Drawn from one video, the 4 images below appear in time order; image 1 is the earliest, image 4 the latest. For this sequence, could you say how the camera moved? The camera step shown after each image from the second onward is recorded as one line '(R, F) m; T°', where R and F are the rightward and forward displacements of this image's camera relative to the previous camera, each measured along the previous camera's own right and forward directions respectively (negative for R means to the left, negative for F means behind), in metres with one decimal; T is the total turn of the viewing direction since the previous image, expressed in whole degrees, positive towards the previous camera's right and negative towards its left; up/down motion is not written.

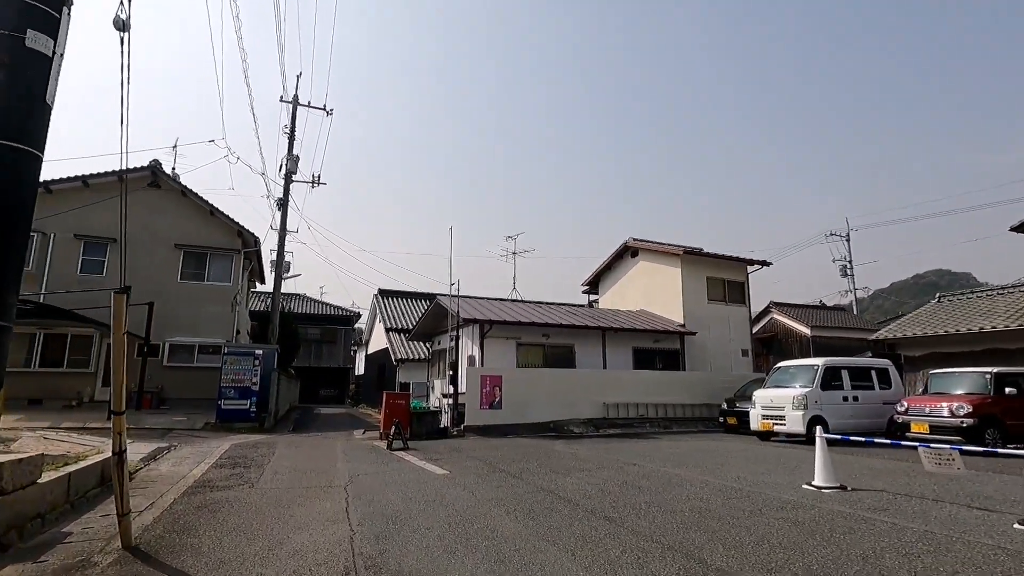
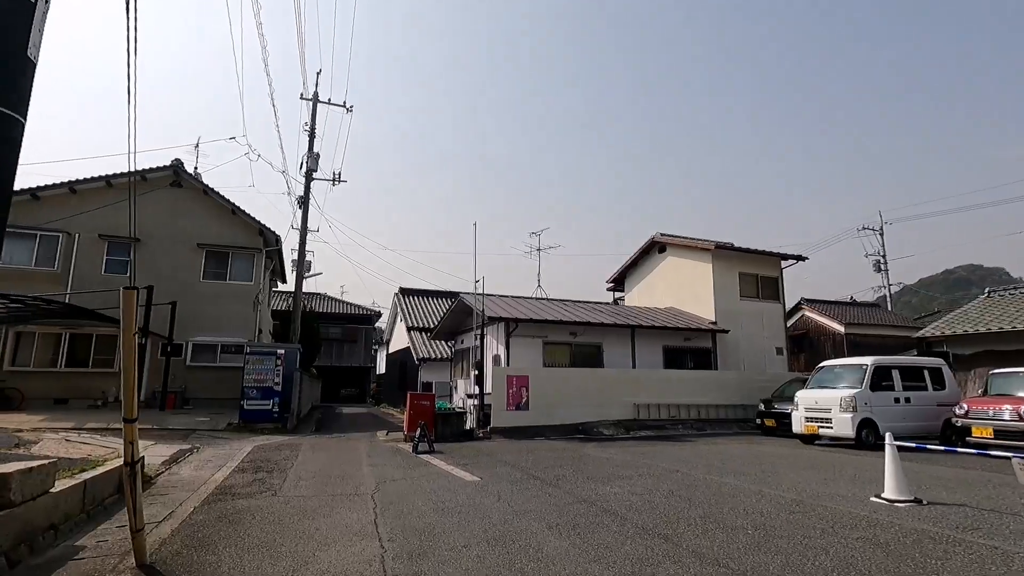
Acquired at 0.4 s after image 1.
(-0.2, +0.4) m; -2°
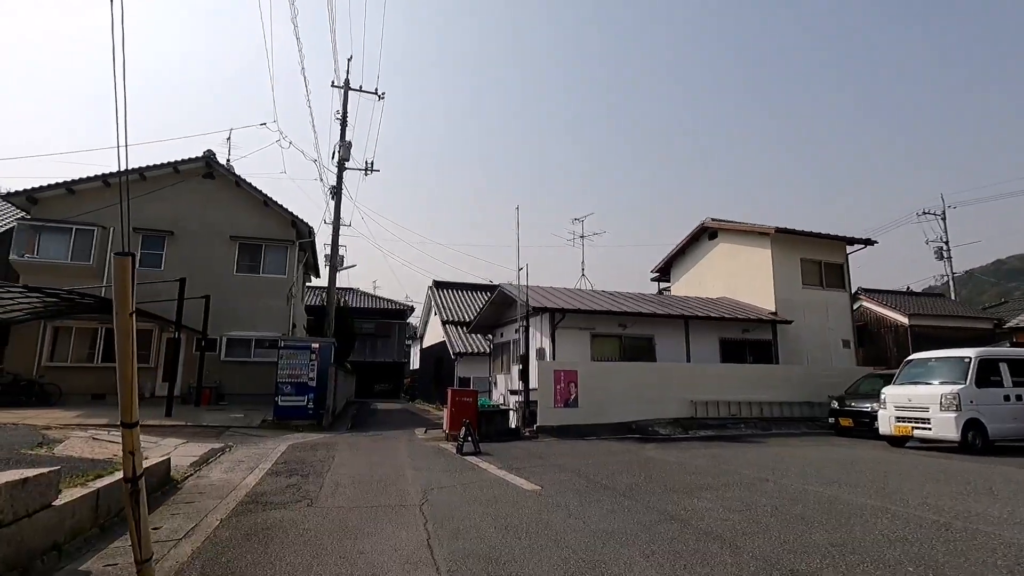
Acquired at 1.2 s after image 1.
(-0.4, +0.9) m; -3°
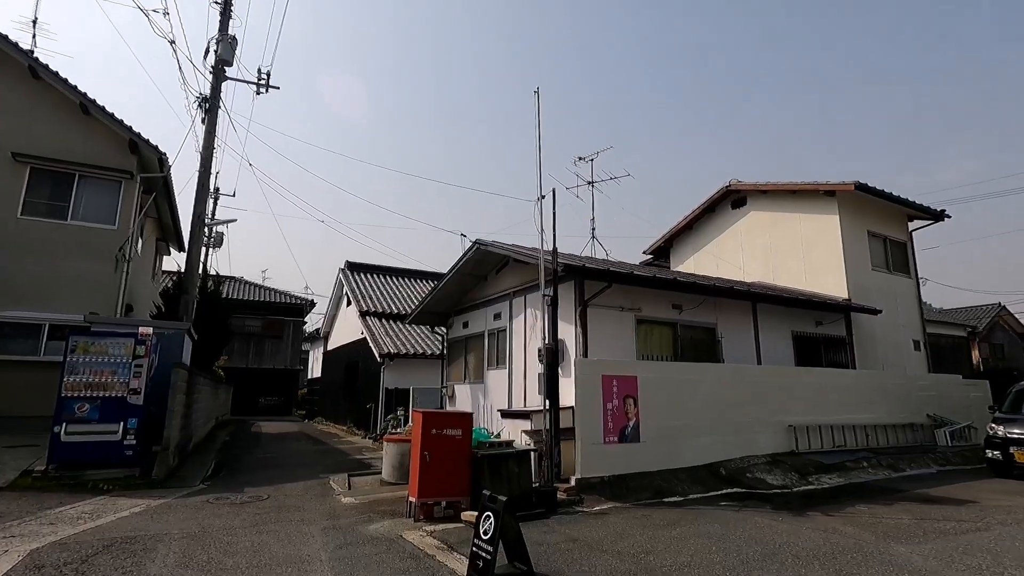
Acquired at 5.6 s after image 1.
(-1.4, +5.5) m; +10°
